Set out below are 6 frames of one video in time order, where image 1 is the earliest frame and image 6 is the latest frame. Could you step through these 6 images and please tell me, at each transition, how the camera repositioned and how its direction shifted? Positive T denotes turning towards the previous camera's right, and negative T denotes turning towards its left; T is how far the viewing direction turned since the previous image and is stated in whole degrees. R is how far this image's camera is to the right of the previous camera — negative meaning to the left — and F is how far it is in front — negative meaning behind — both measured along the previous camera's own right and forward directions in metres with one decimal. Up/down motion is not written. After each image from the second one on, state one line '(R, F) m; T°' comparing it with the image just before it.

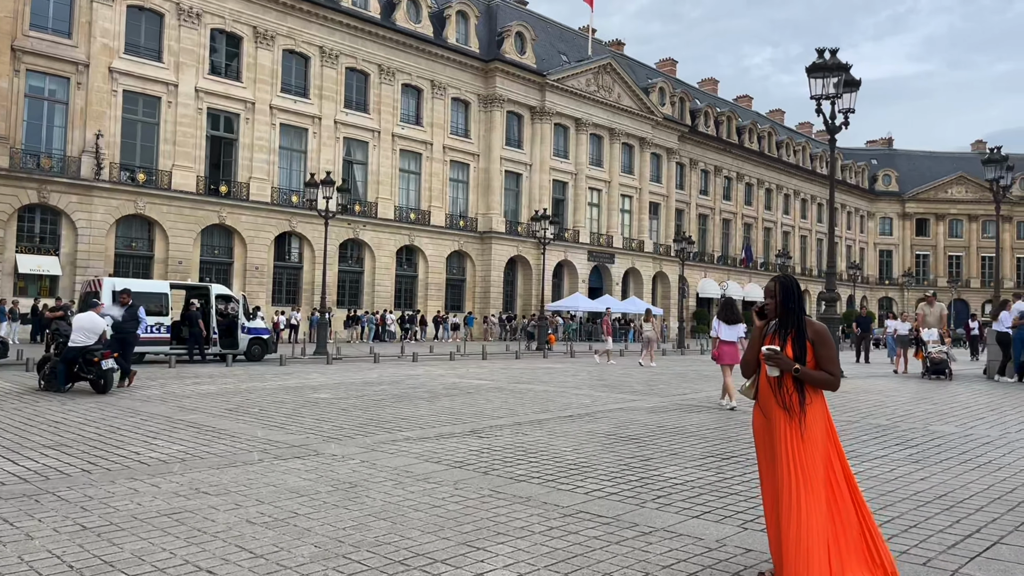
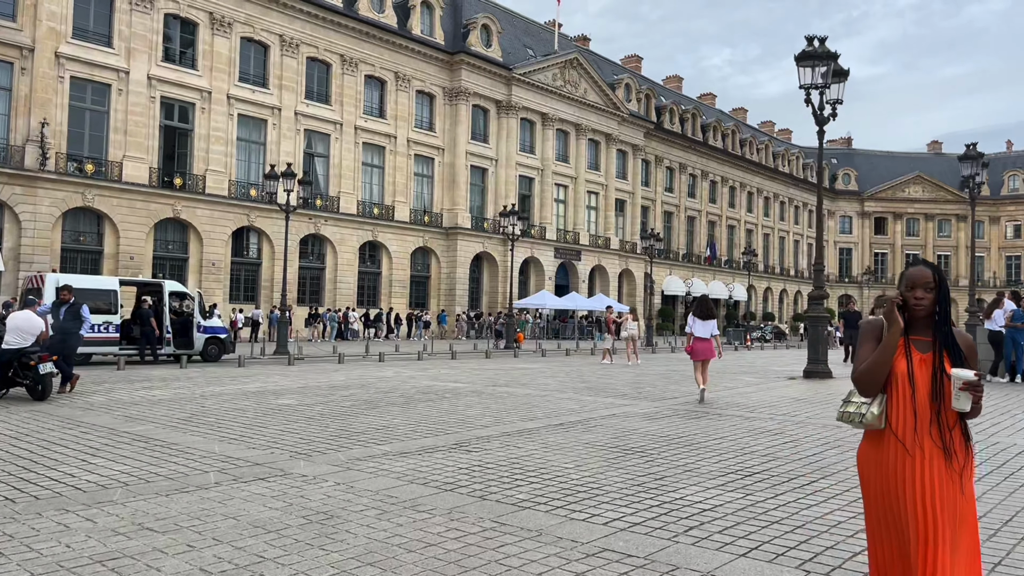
(-0.3, +0.8) m; +3°
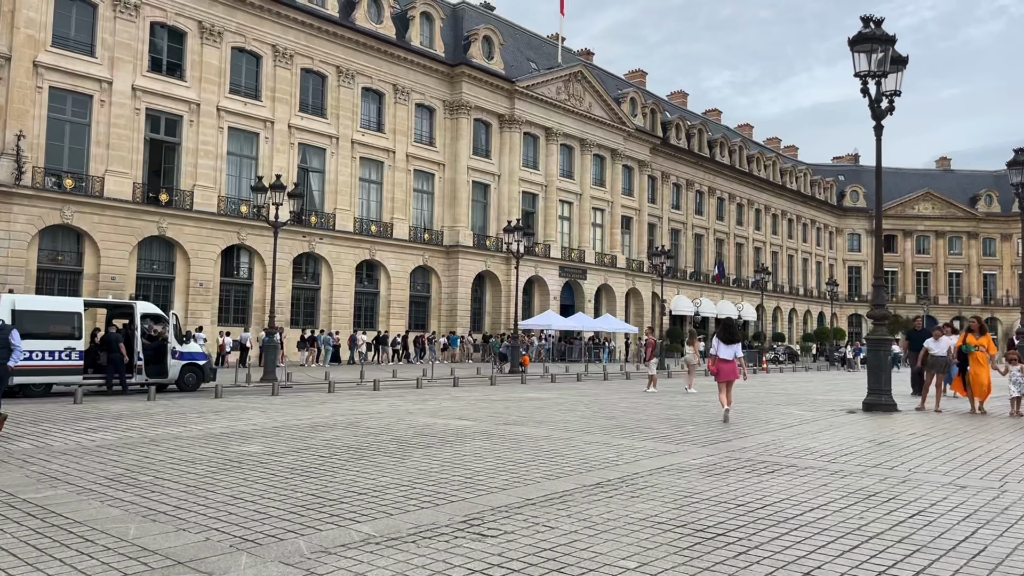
(-0.2, +1.9) m; 0°
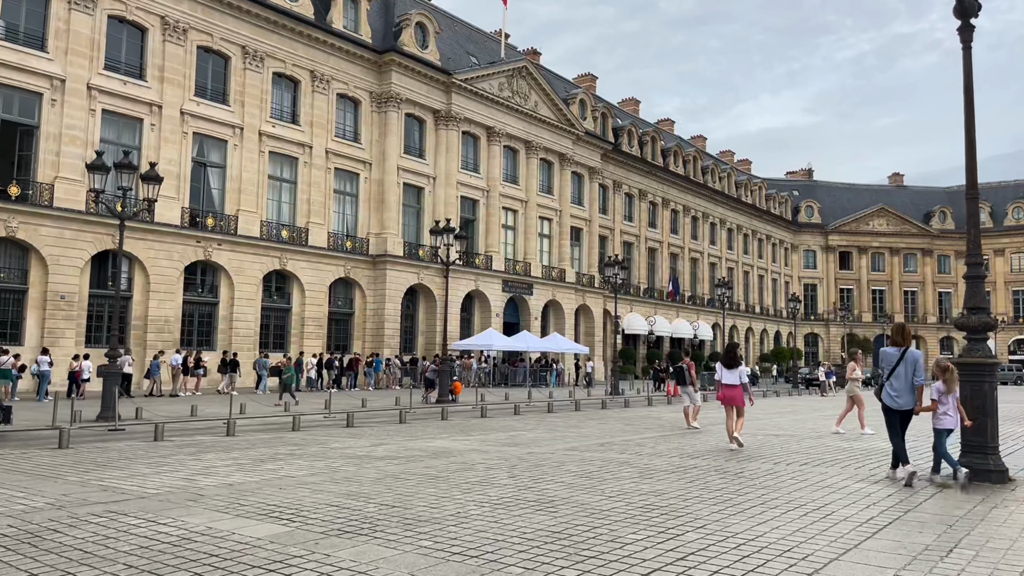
(-2.2, +2.3) m; +4°
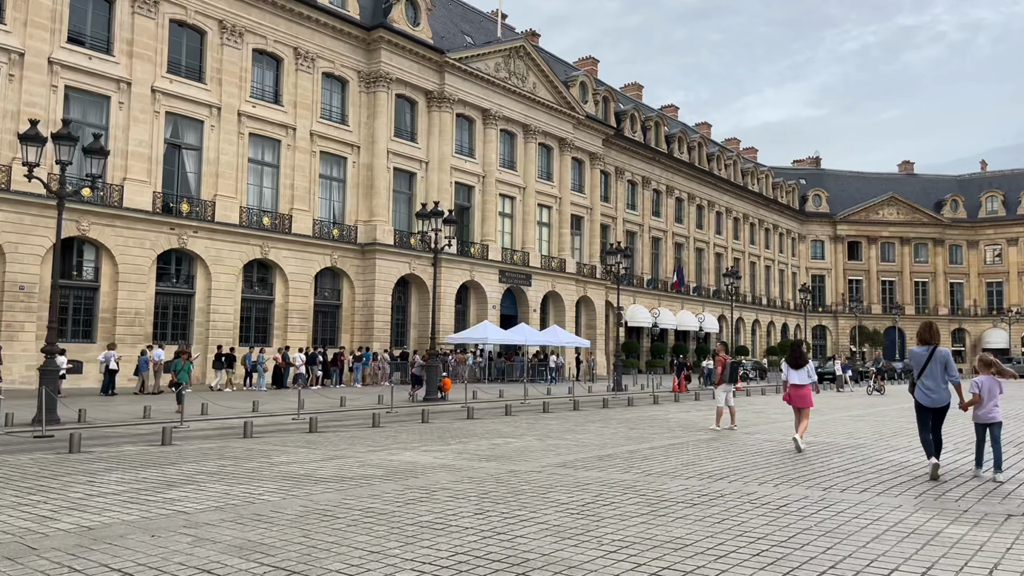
(+0.3, +2.1) m; 0°
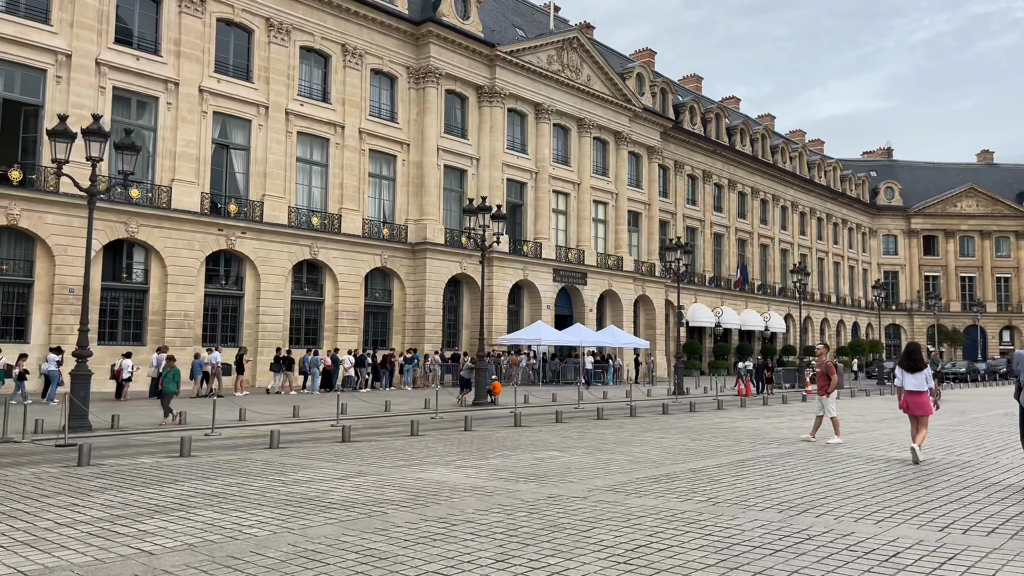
(+0.2, +1.2) m; -4°
